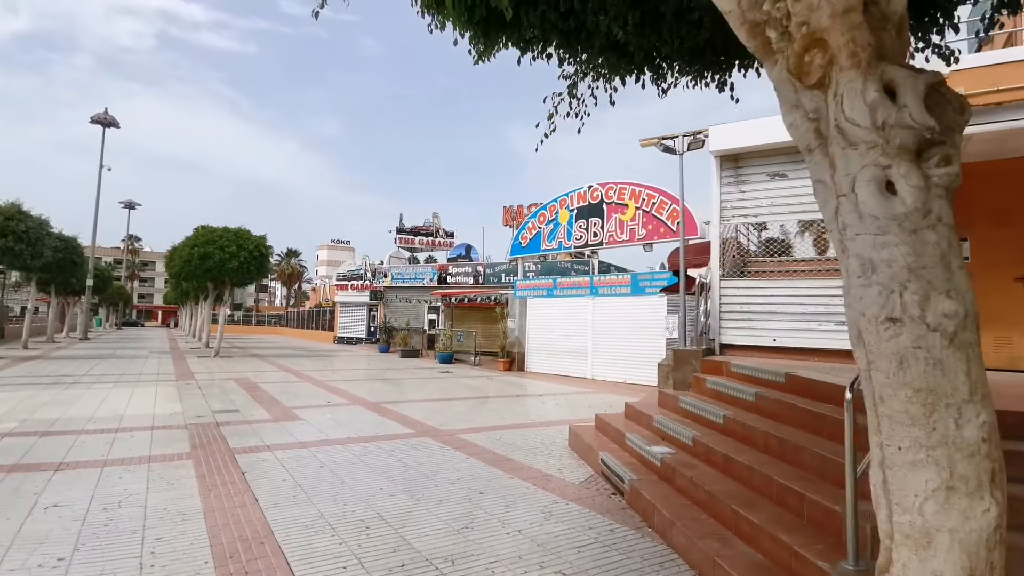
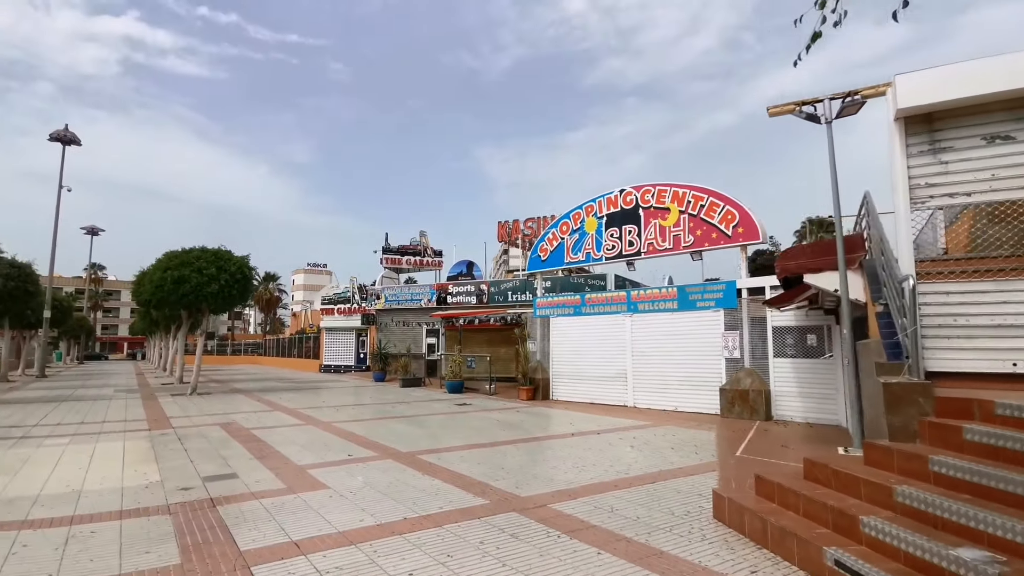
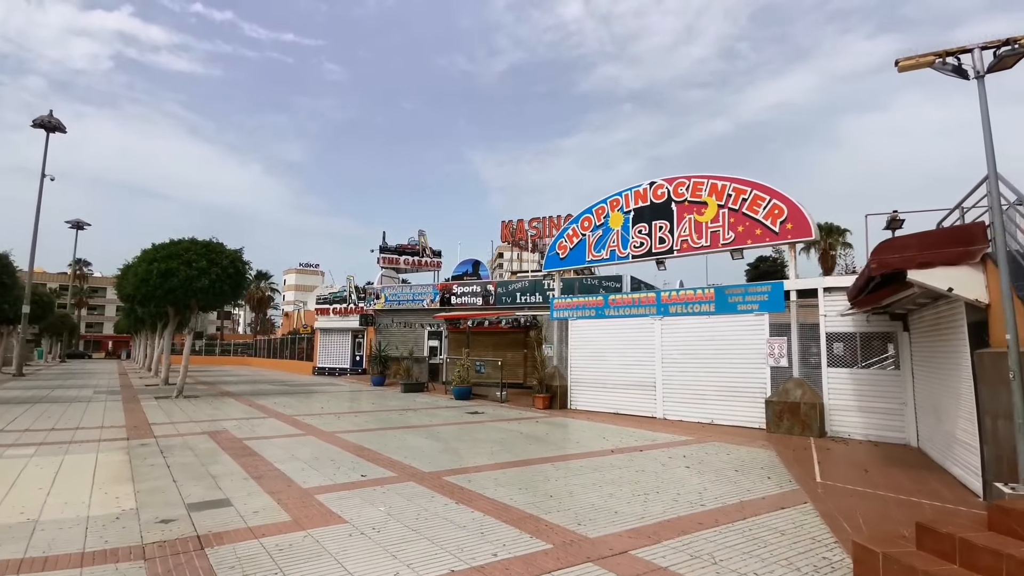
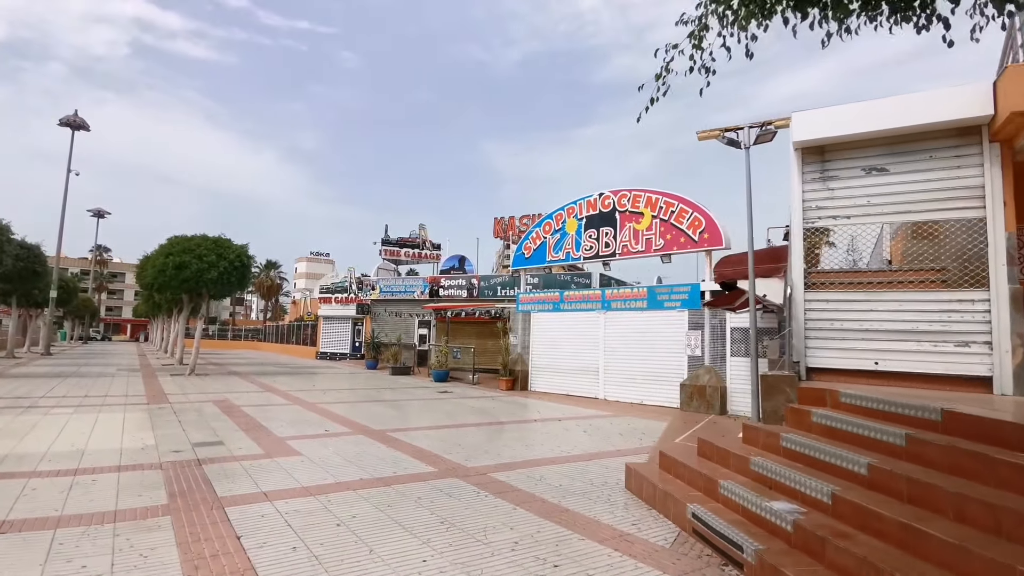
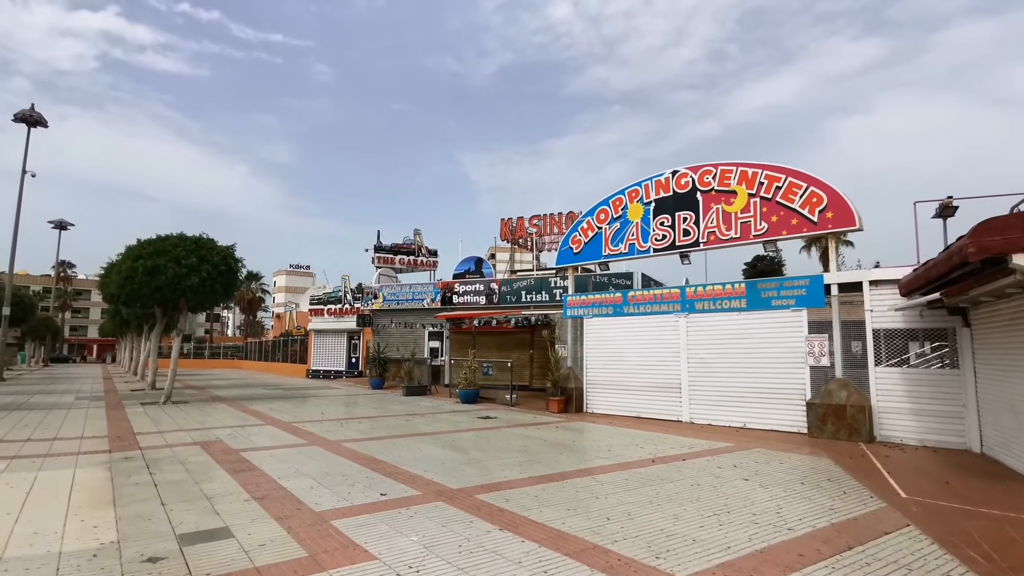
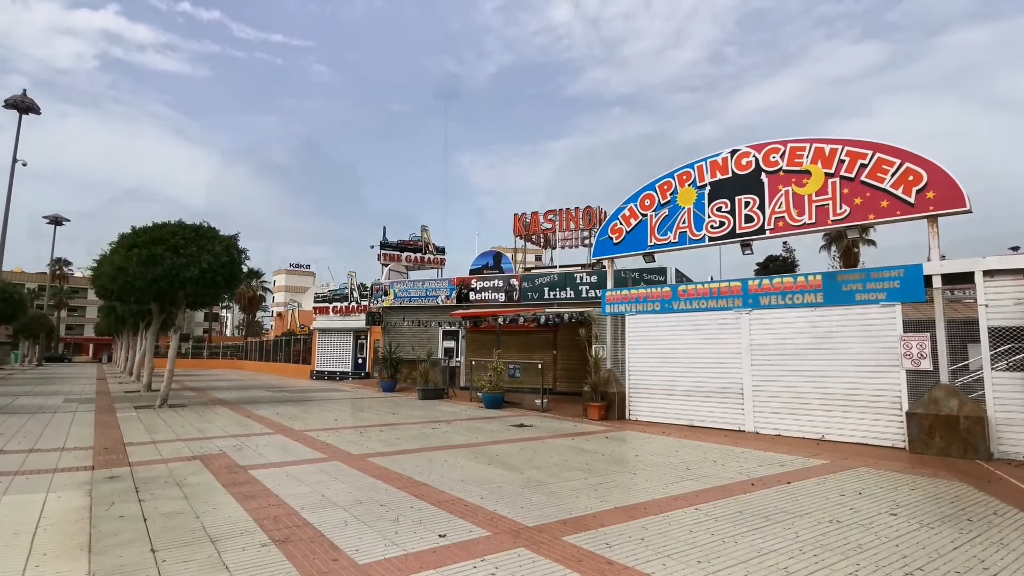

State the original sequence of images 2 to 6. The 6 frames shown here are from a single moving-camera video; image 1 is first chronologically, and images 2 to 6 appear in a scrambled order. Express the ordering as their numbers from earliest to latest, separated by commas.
4, 2, 3, 5, 6
